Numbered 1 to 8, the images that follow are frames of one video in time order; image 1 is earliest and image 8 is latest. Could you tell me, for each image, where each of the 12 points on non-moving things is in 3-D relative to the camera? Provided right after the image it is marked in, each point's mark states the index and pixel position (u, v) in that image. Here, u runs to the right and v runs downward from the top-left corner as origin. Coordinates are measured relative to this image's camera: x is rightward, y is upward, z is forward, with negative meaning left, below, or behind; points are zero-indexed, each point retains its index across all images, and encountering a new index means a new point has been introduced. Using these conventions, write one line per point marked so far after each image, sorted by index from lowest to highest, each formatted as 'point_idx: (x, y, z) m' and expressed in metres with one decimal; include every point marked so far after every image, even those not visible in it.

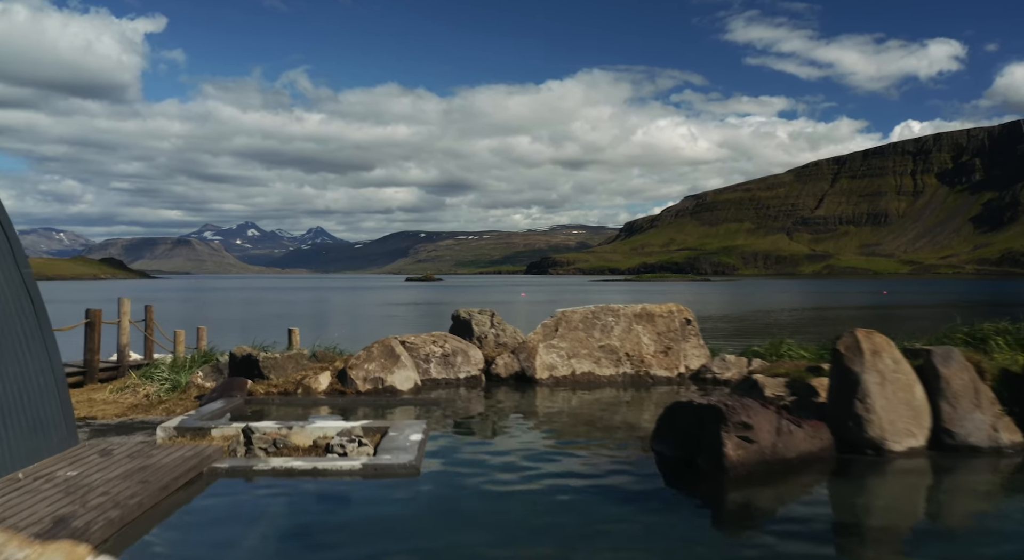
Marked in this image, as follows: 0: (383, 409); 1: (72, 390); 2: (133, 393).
0: (-2.0, -2.0, +12.6) m
1: (-10.2, -2.5, +18.5) m
2: (-8.3, -2.5, +17.5) m
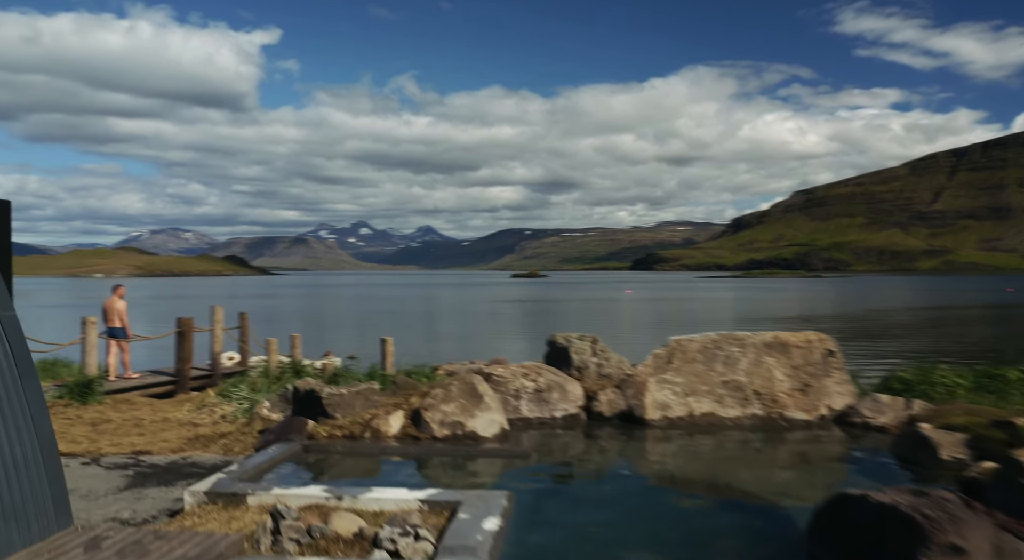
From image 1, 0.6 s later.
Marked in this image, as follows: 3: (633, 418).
0: (-0.7, -2.4, +10.7) m
1: (-8.0, -2.8, +17.6) m
2: (-6.2, -2.8, +16.3) m
3: (+2.1, -2.4, +13.9) m
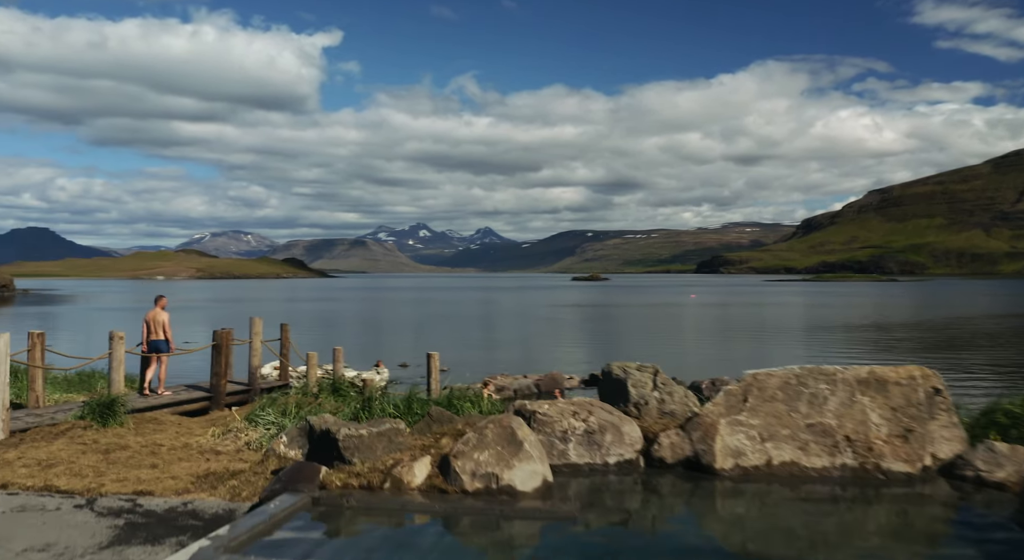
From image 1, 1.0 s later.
0: (-0.2, -2.7, +9.0) m
1: (-7.0, -3.1, +16.5) m
2: (-5.3, -3.0, +15.1) m
3: (+2.8, -2.8, +12.1) m
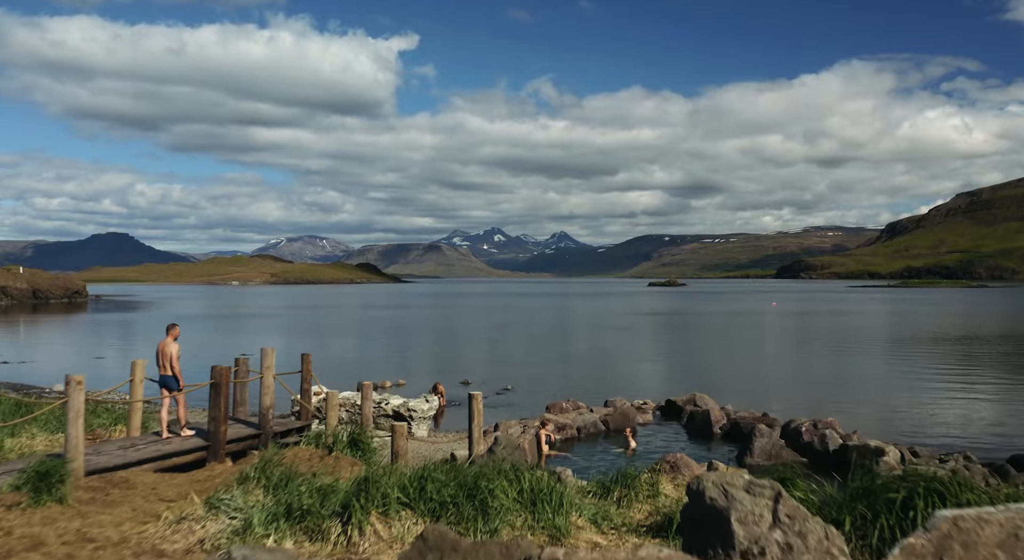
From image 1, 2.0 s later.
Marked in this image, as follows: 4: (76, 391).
0: (-0.1, -3.3, +4.8) m
1: (-6.2, -3.7, +12.9) m
2: (-4.6, -3.6, +11.3) m
3: (+3.1, -3.4, +7.5) m
4: (-8.0, -2.0, +14.8) m
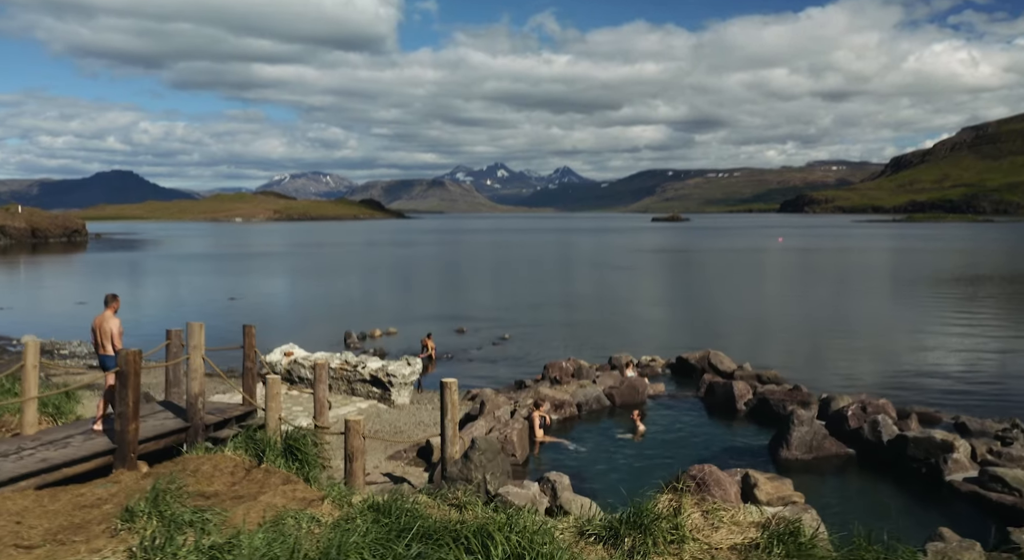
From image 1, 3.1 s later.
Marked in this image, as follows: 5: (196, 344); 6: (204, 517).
0: (-0.5, -3.6, +1.1) m
1: (-6.6, -3.4, +9.2) m
2: (-5.0, -3.5, +7.6) m
3: (+2.8, -3.5, +3.8) m
4: (-8.4, -1.6, +10.9) m
5: (-6.5, -1.3, +16.4) m
6: (-4.3, -3.3, +11.2) m
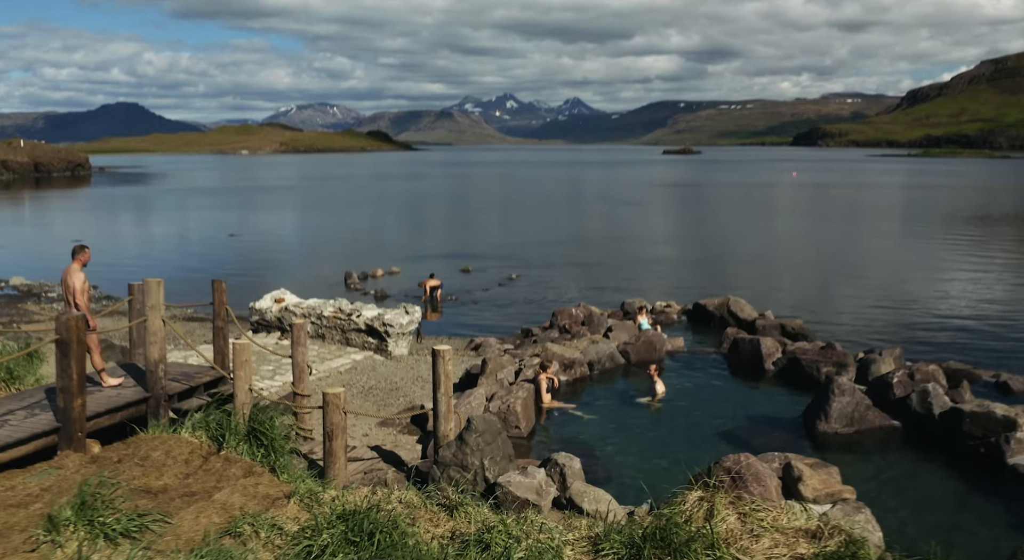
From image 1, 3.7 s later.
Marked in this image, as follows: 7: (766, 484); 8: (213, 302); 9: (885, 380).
0: (-0.6, -4.0, -0.8) m
1: (-6.6, -3.1, +7.3) m
2: (-5.0, -3.3, +5.7) m
3: (+2.7, -3.7, +1.8) m
4: (-8.4, -1.2, +8.9) m
5: (-6.4, -0.4, +14.4) m
6: (-4.3, -2.9, +9.3) m
7: (+3.5, -2.8, +11.0) m
8: (-6.1, -0.4, +16.3) m
9: (+8.2, -2.2, +17.7) m
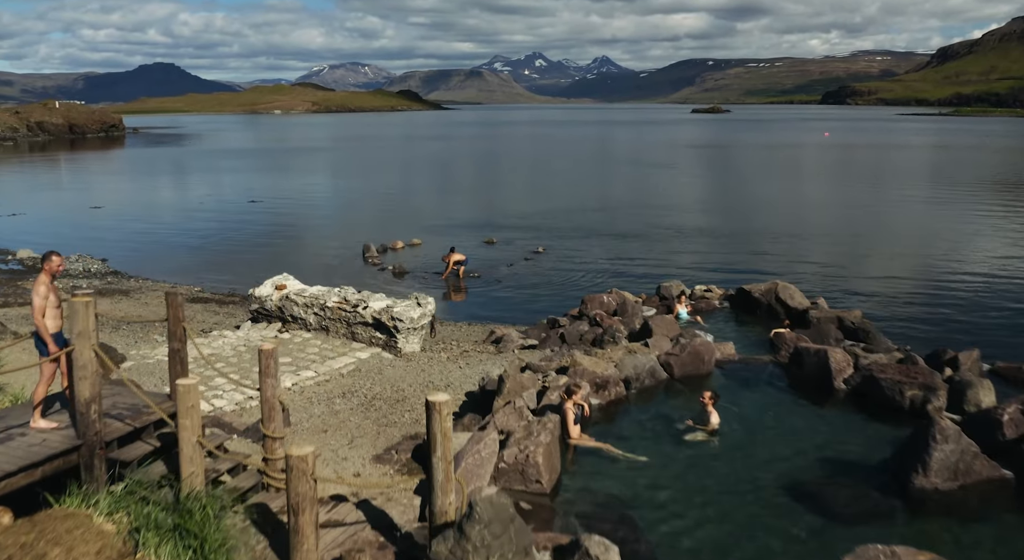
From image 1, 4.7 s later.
0: (-0.9, -5.1, -3.8) m
1: (-6.6, -3.8, +4.6) m
2: (-5.1, -4.0, +2.9) m
3: (+2.5, -4.6, -1.2) m
4: (-8.3, -1.7, +6.1) m
5: (-6.2, -0.7, +11.5) m
6: (-4.2, -3.4, +6.4) m
7: (+3.6, -3.3, +7.8) m
8: (-5.7, -0.6, +13.4) m
9: (+8.6, -2.4, +14.4) m
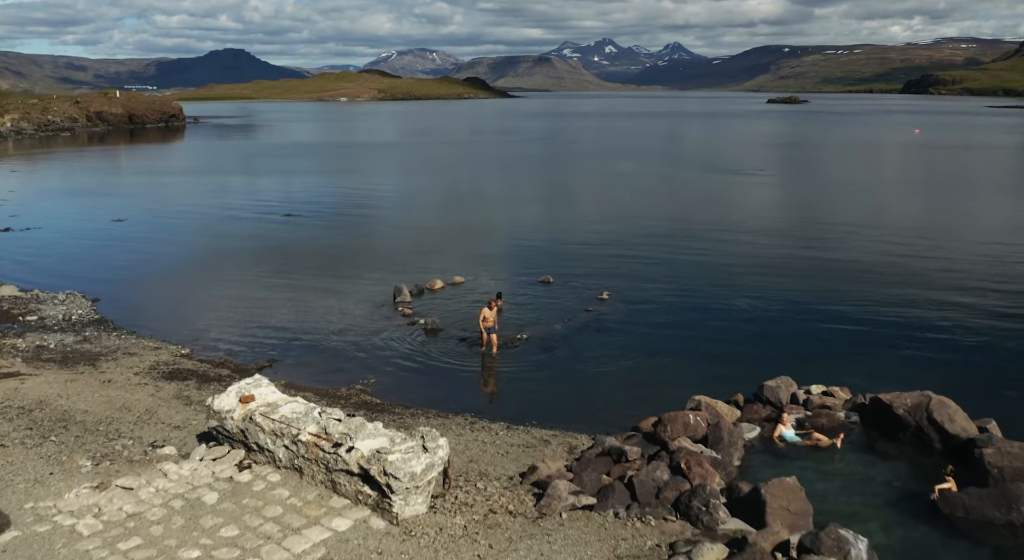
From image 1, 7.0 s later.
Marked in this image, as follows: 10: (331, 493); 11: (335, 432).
0: (-2.3, -8.3, -10.9) m
1: (-7.2, -6.8, -2.2) m
2: (-5.9, -7.1, -3.9) m
3: (+1.3, -7.9, -8.6) m
4: (-8.8, -4.7, -0.5) m
5: (-6.2, -3.6, +4.6) m
6: (-4.7, -6.4, -0.5) m
7: (+3.2, -6.5, +0.3) m
8: (-5.6, -3.5, +6.5) m
9: (+8.7, -5.6, +6.4) m
10: (-4.0, -4.6, +17.6) m
11: (-3.9, -3.3, +17.8) m
